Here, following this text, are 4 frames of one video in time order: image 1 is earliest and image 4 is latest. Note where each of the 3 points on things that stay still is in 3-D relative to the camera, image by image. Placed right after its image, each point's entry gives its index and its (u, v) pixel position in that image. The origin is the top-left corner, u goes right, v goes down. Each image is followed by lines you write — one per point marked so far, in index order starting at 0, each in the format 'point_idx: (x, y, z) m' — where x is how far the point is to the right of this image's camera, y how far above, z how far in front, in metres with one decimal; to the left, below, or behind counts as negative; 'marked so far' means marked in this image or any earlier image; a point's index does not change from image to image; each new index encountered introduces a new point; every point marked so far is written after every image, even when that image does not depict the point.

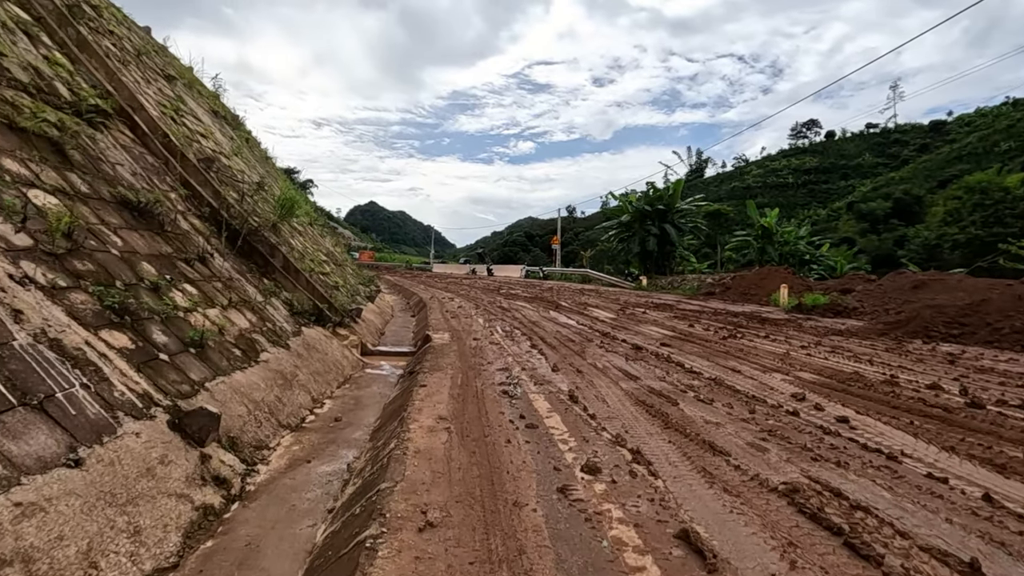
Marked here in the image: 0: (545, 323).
0: (+0.6, -0.6, +9.9) m
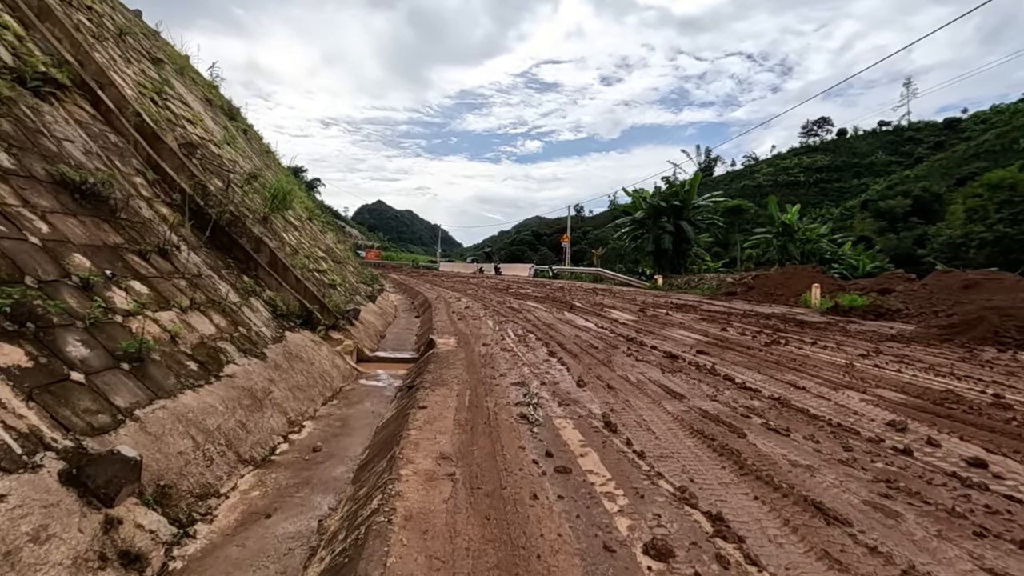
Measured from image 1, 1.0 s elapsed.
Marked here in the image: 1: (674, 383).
0: (+0.8, -0.6, +9.0) m
1: (+1.4, -0.8, +4.7) m
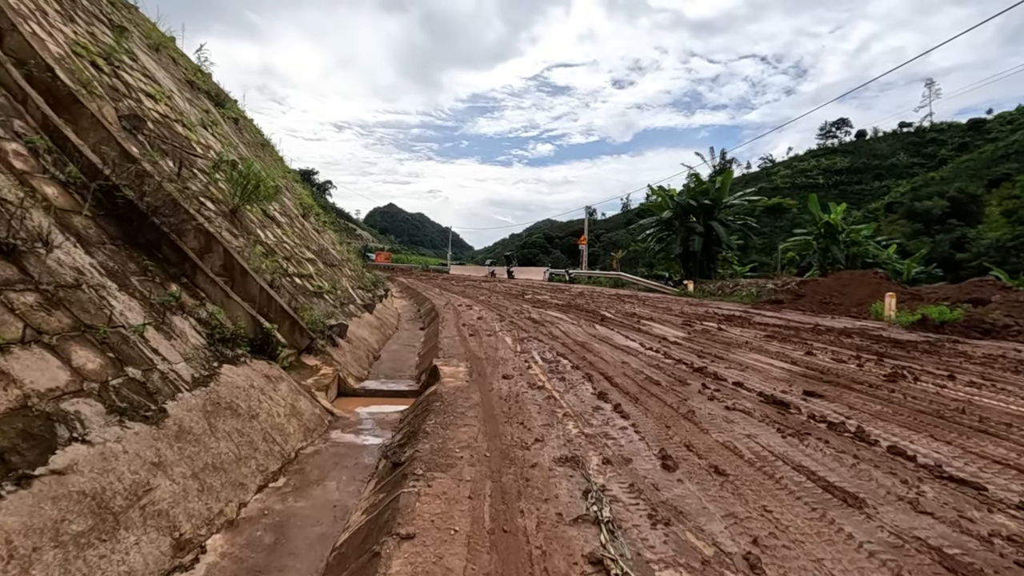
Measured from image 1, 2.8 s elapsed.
0: (+1.1, -0.8, +7.2) m
1: (+1.7, -0.9, +2.9) m
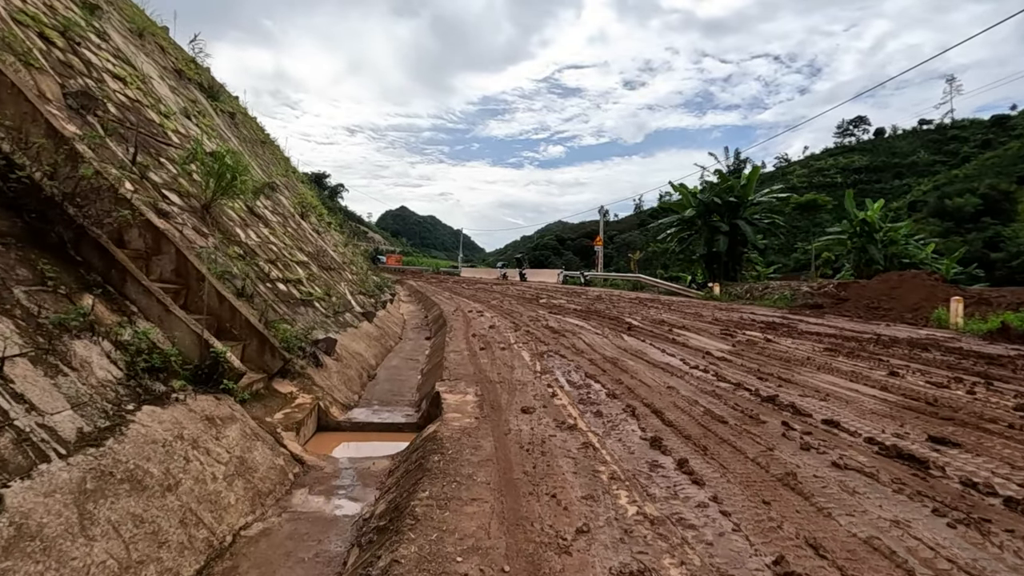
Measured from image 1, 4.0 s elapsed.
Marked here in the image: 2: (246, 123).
0: (+1.3, -0.8, +6.1) m
1: (+1.8, -1.0, +1.8) m
2: (-7.7, +4.8, +15.8) m
